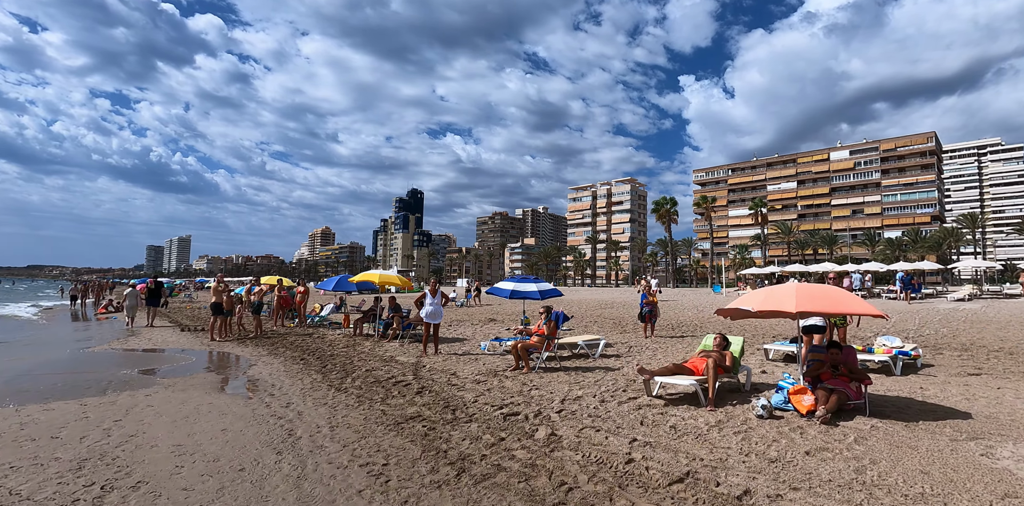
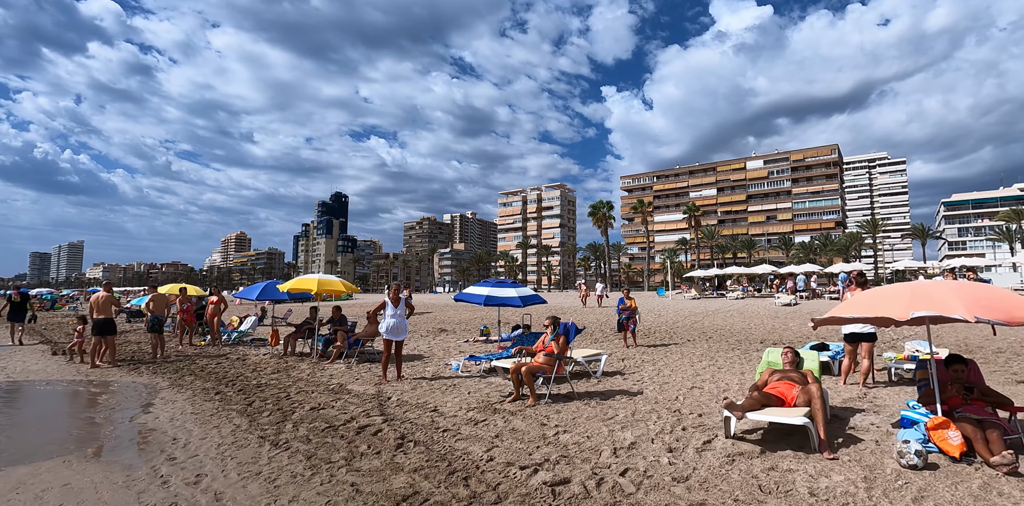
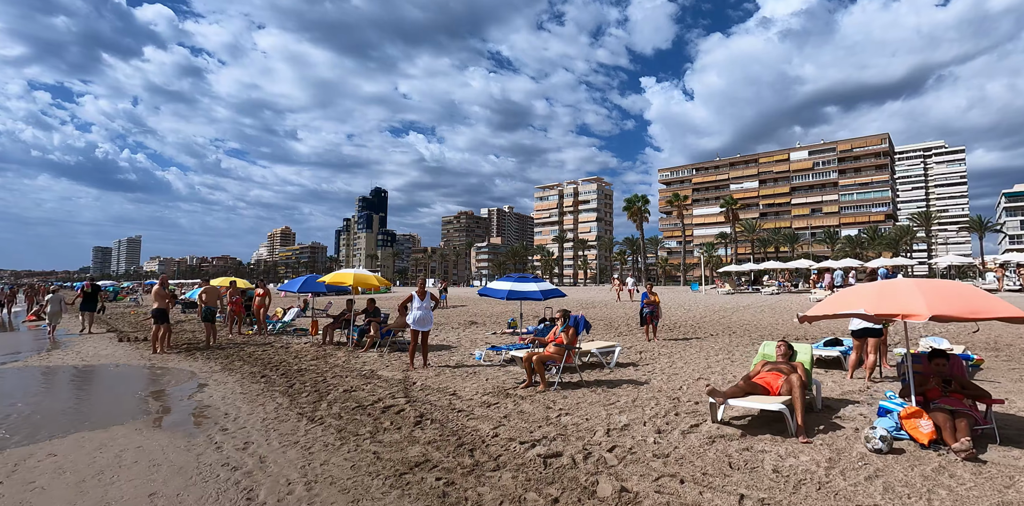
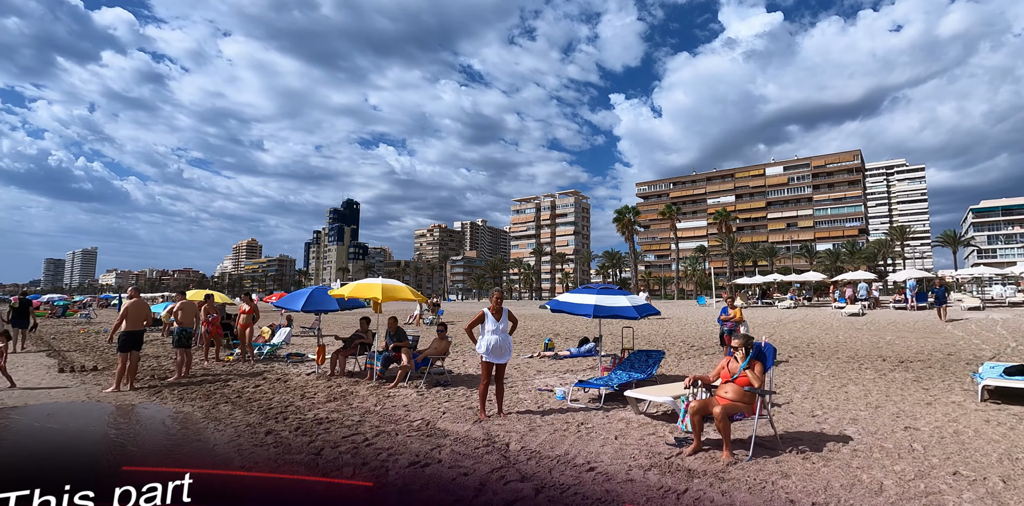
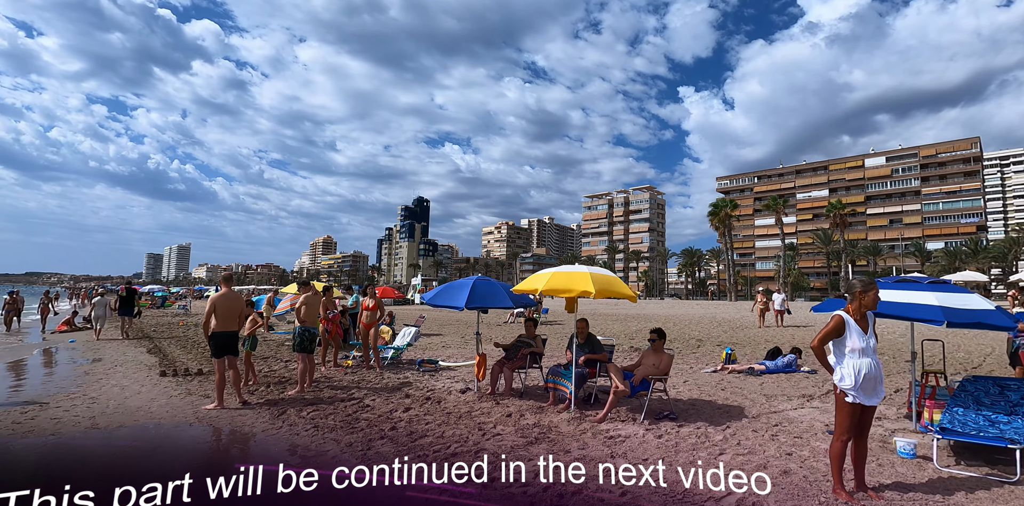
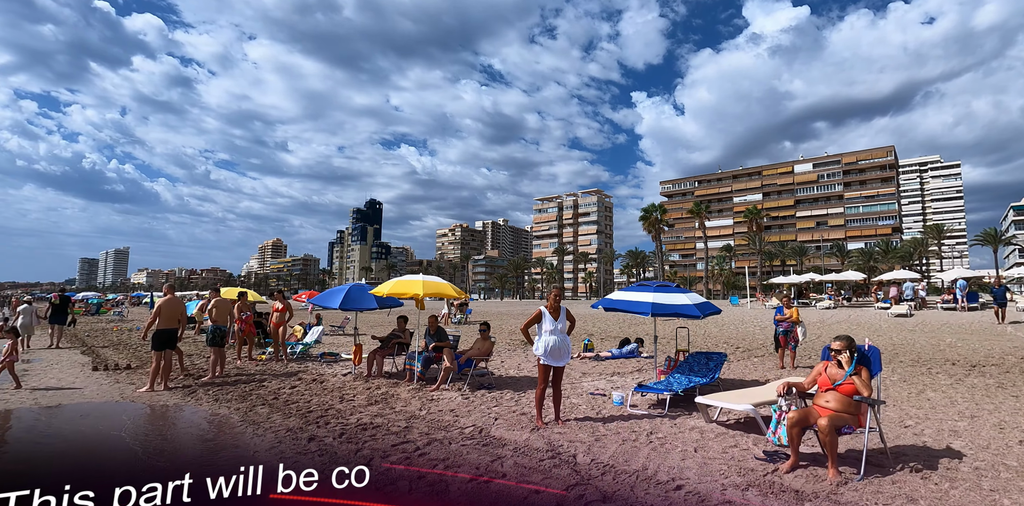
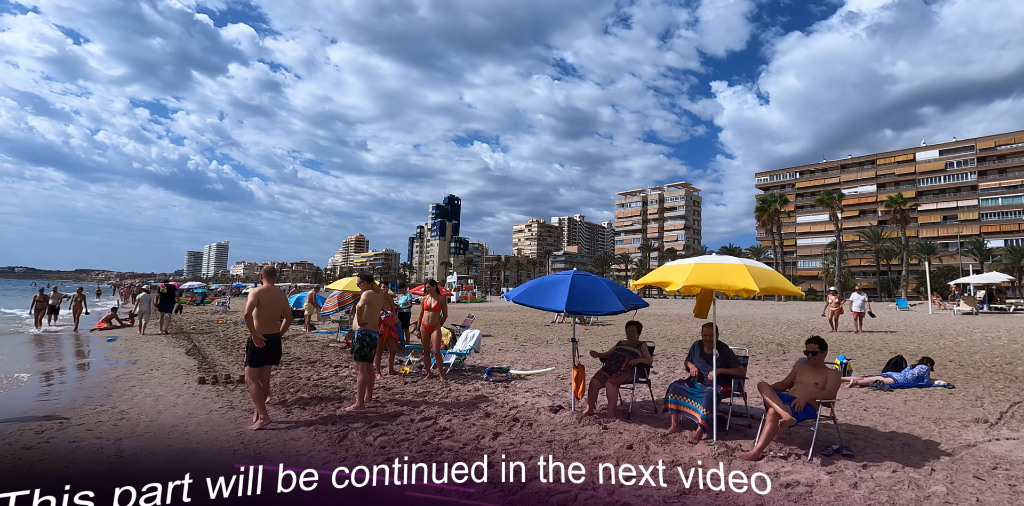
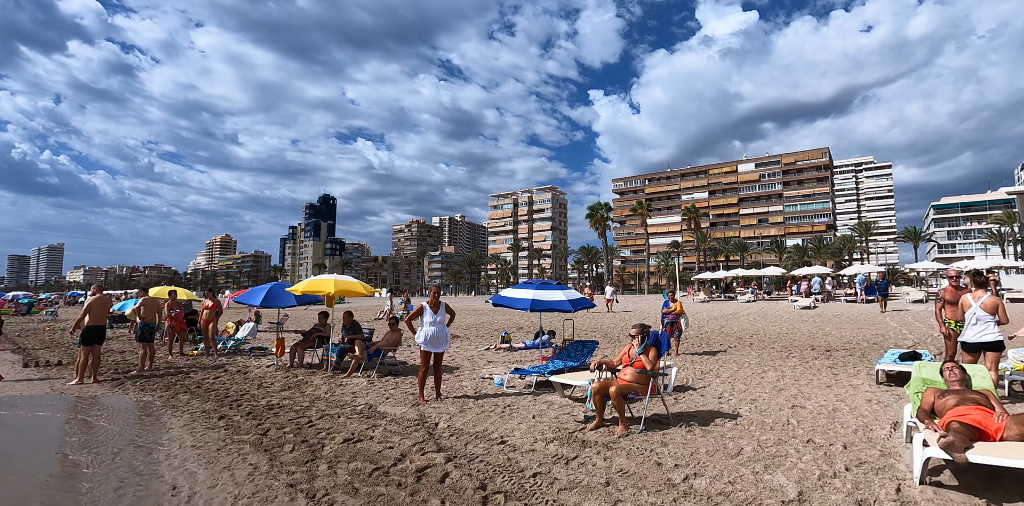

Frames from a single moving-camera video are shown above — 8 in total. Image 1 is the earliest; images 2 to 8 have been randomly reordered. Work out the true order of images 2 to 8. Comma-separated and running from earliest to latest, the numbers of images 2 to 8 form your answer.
3, 2, 8, 4, 6, 5, 7
